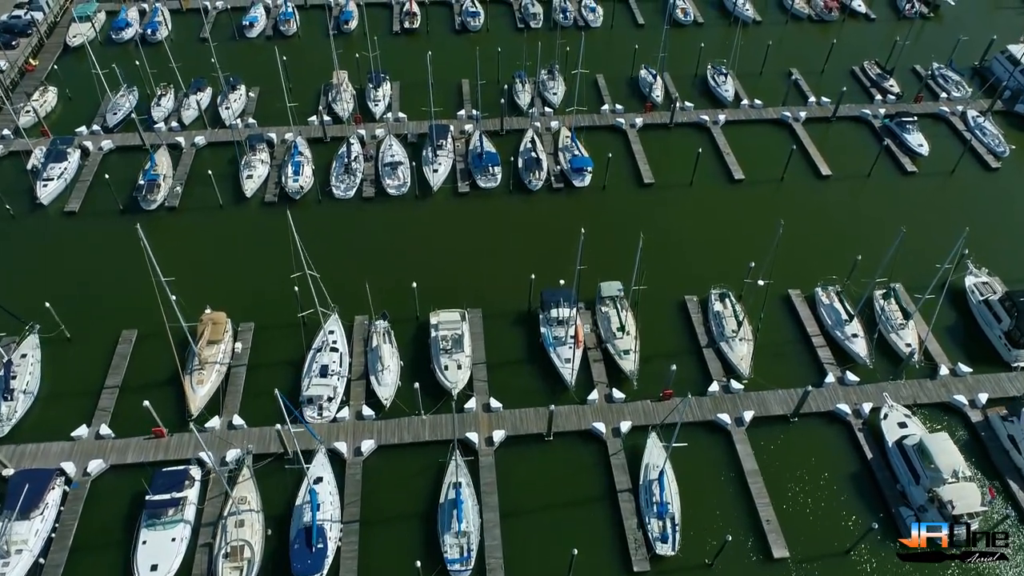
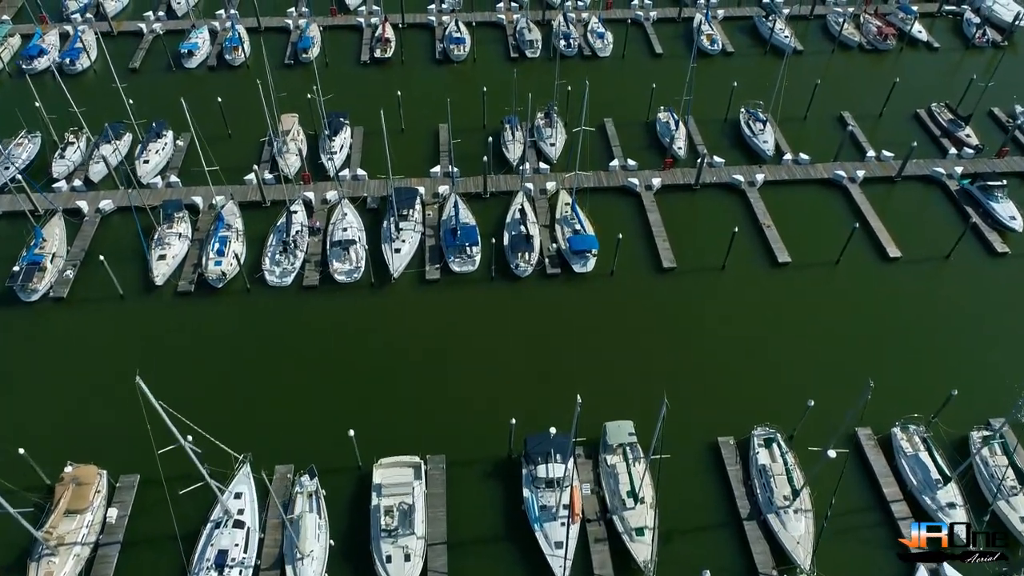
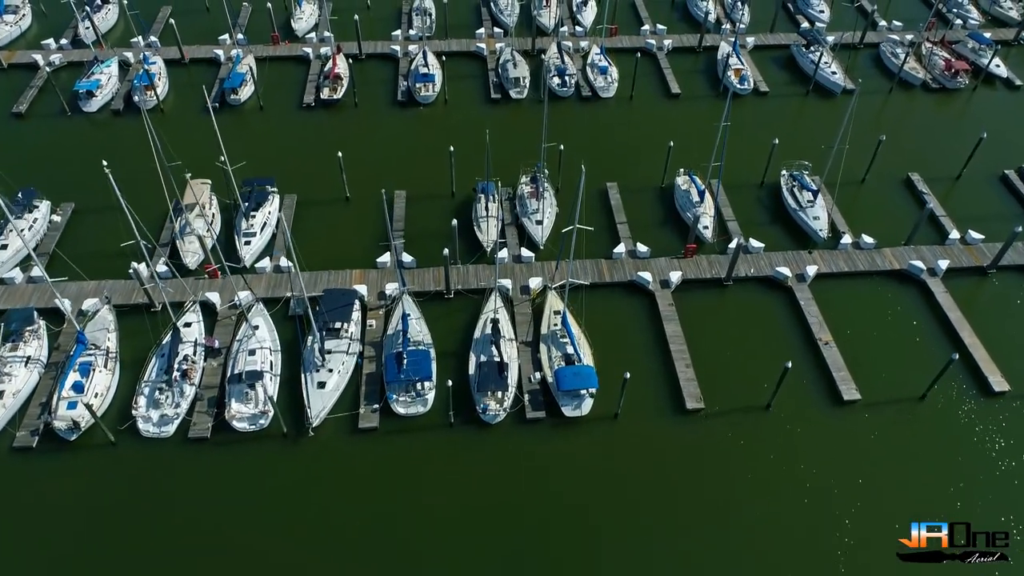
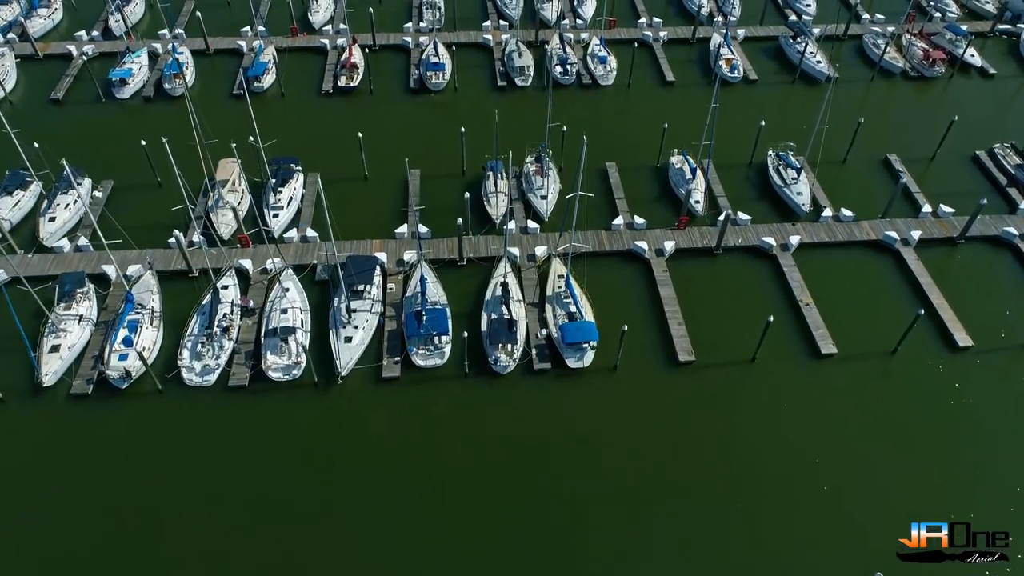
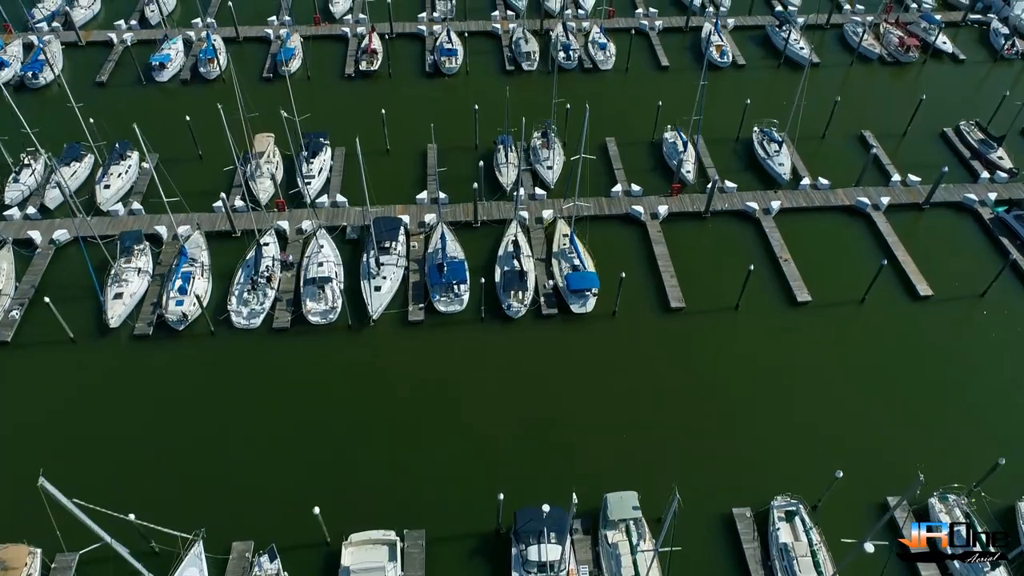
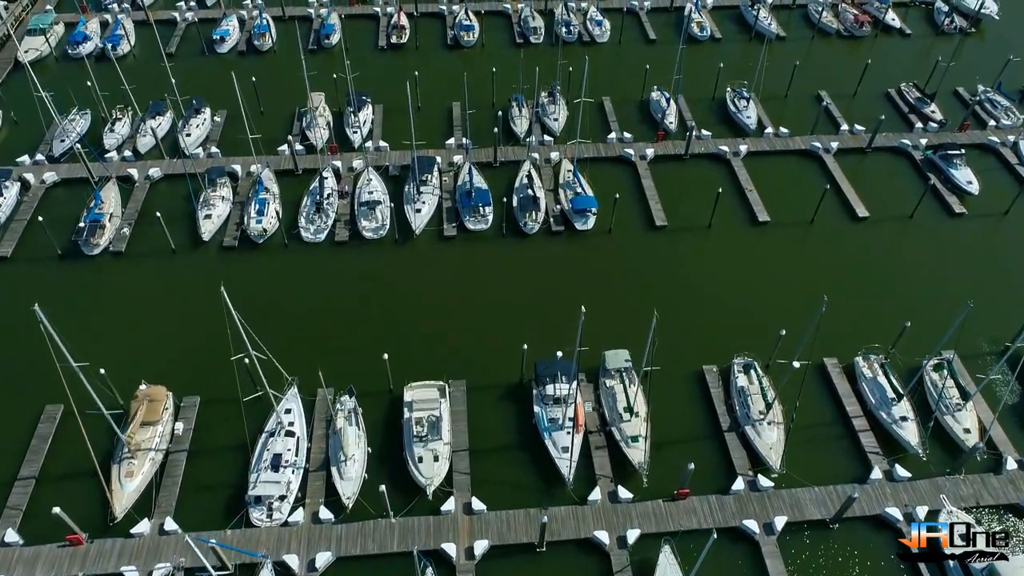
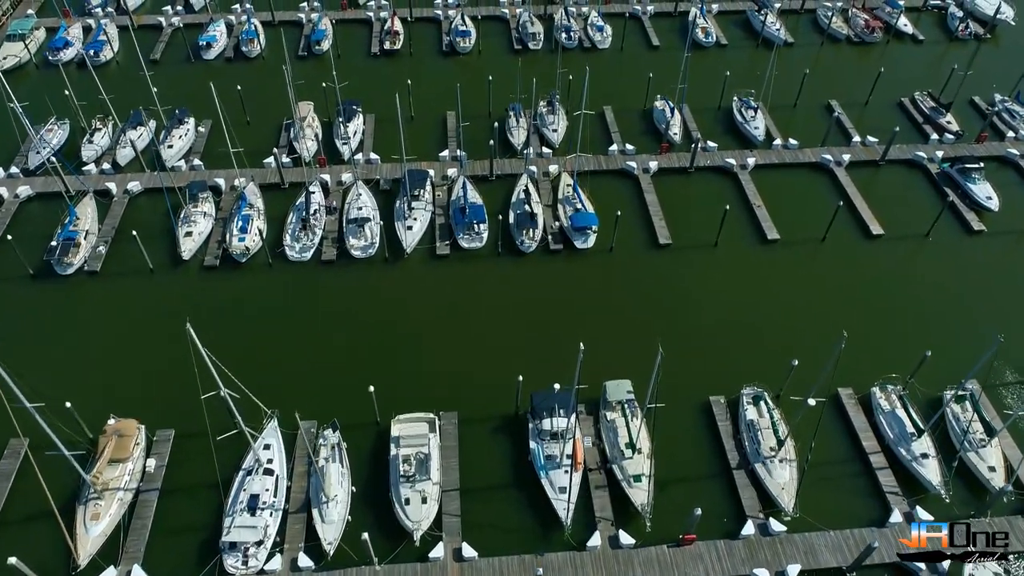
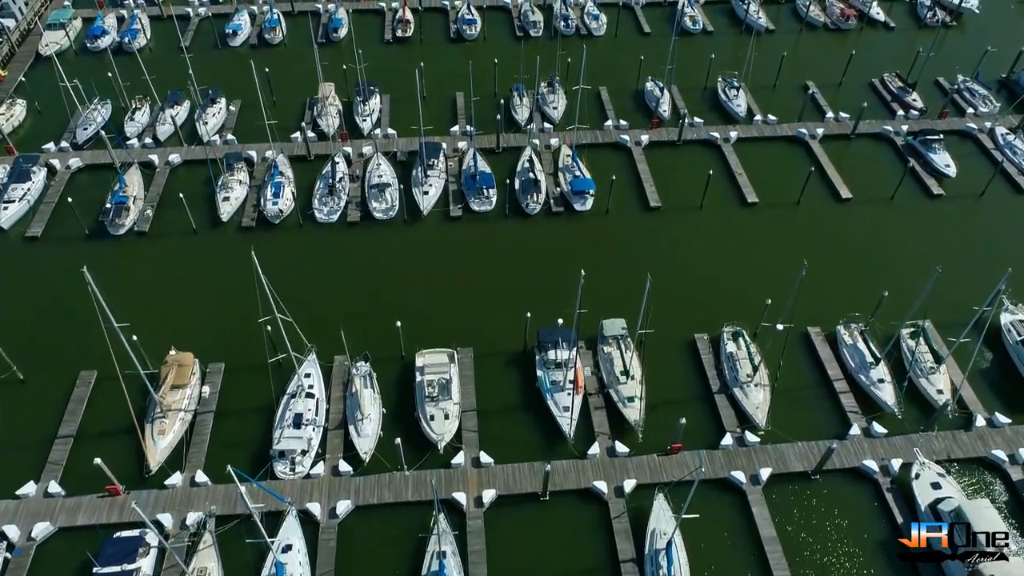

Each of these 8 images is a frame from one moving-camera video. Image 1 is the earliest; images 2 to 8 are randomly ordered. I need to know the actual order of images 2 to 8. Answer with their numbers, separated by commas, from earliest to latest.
8, 6, 7, 2, 5, 4, 3
